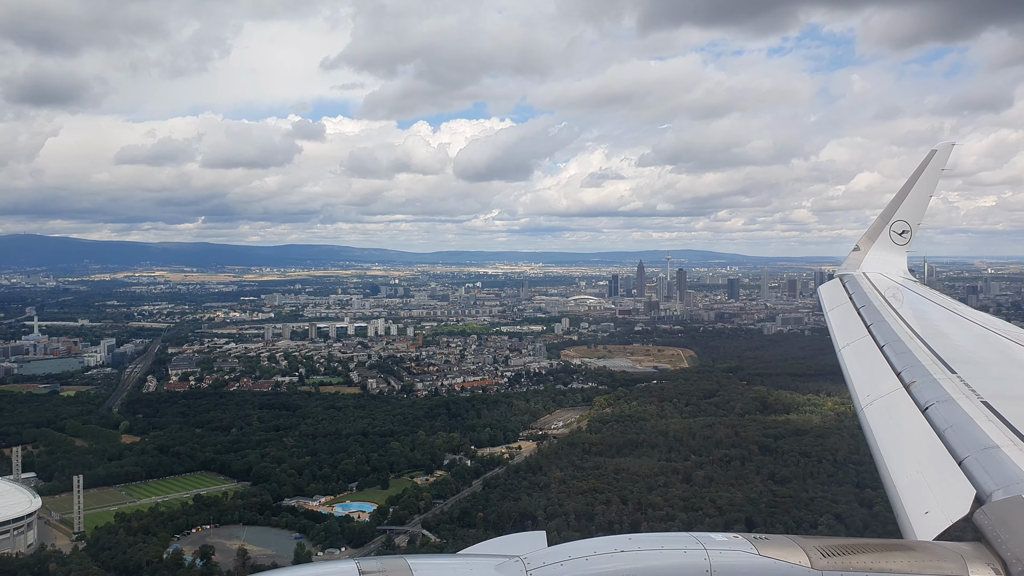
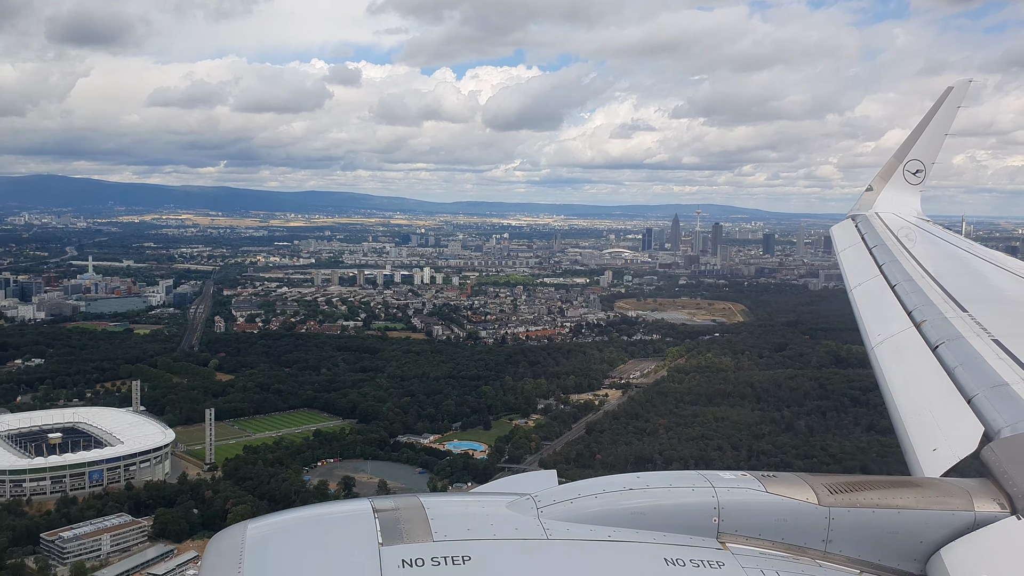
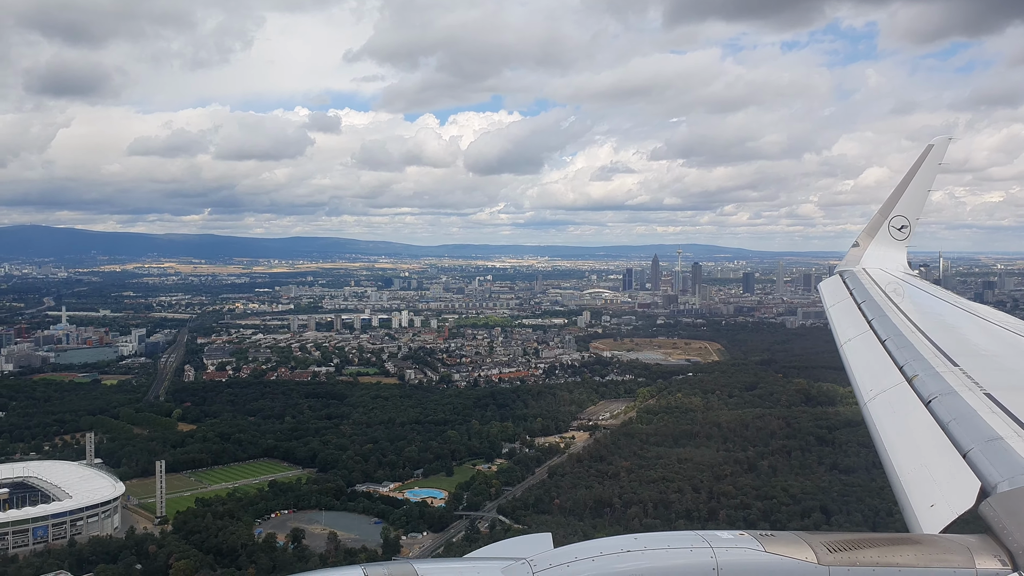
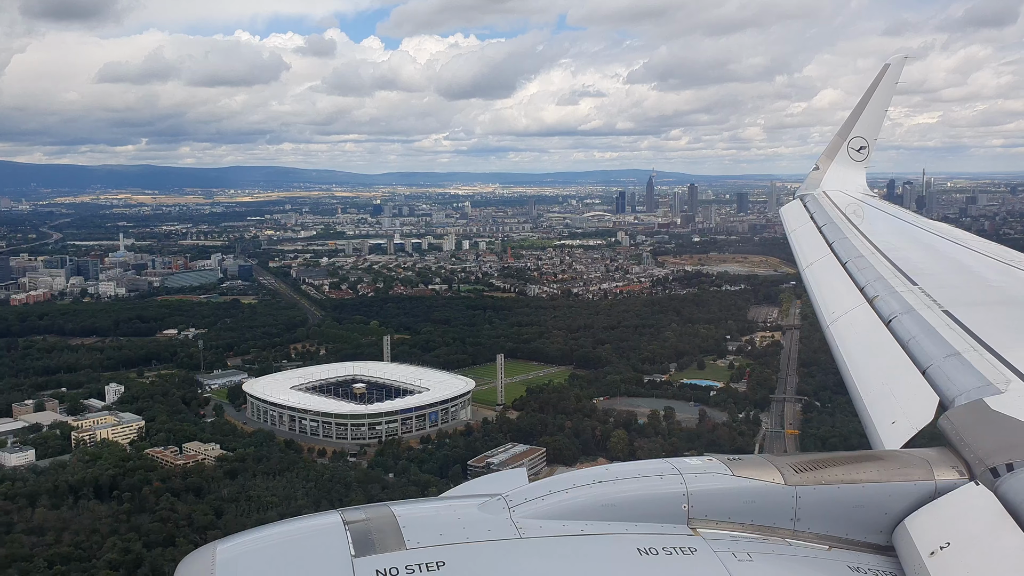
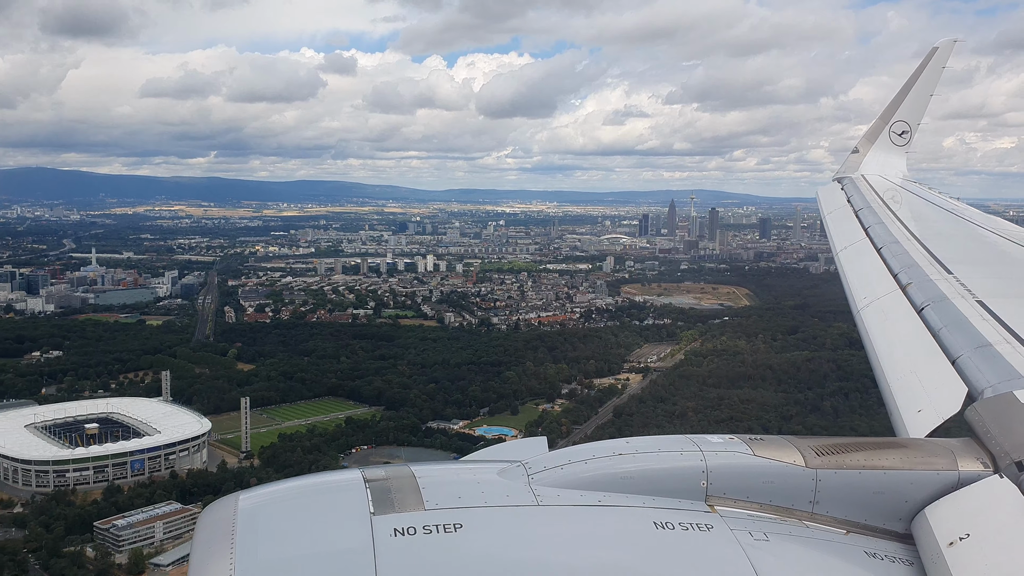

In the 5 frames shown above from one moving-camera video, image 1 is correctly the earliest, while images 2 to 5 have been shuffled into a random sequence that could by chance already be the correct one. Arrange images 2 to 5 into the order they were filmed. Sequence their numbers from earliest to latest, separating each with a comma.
3, 2, 5, 4
